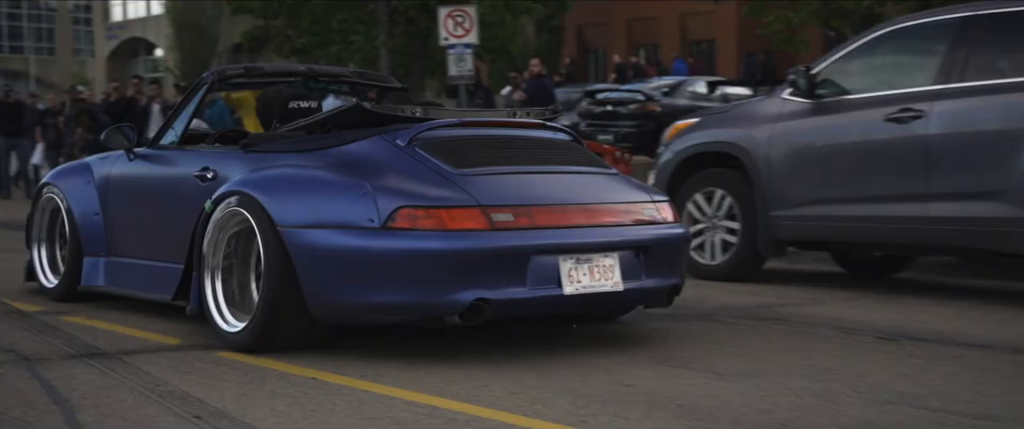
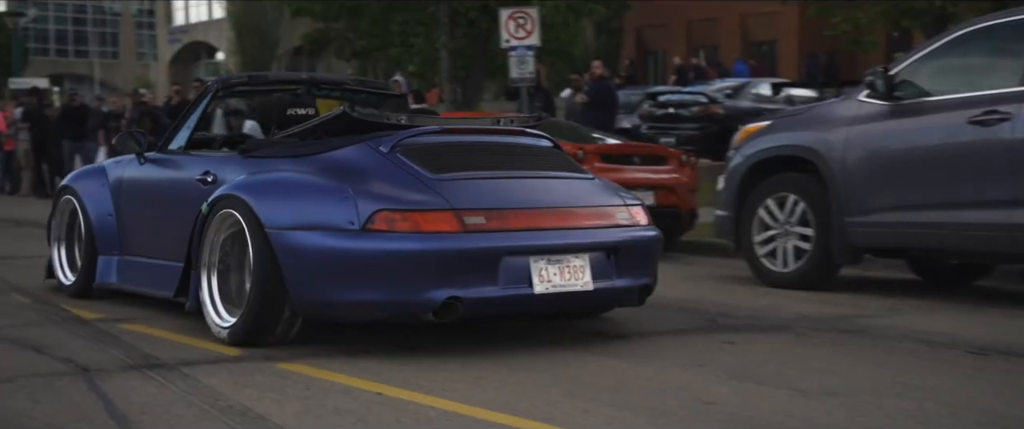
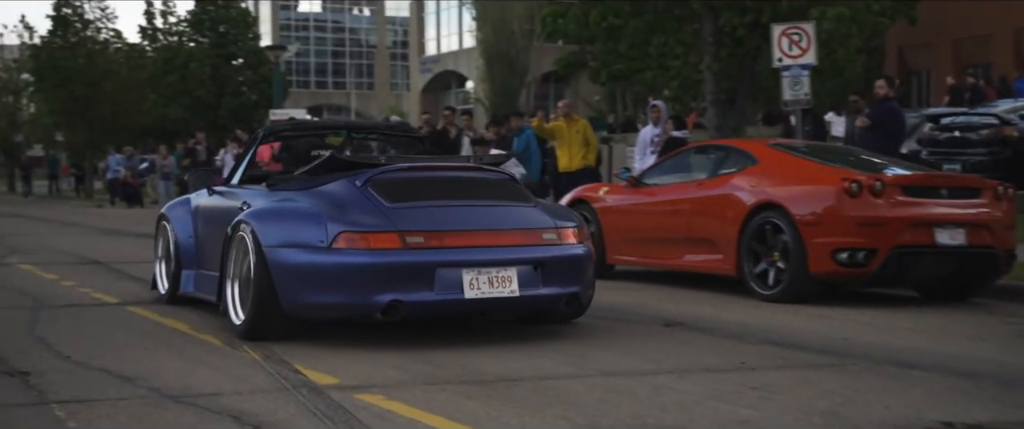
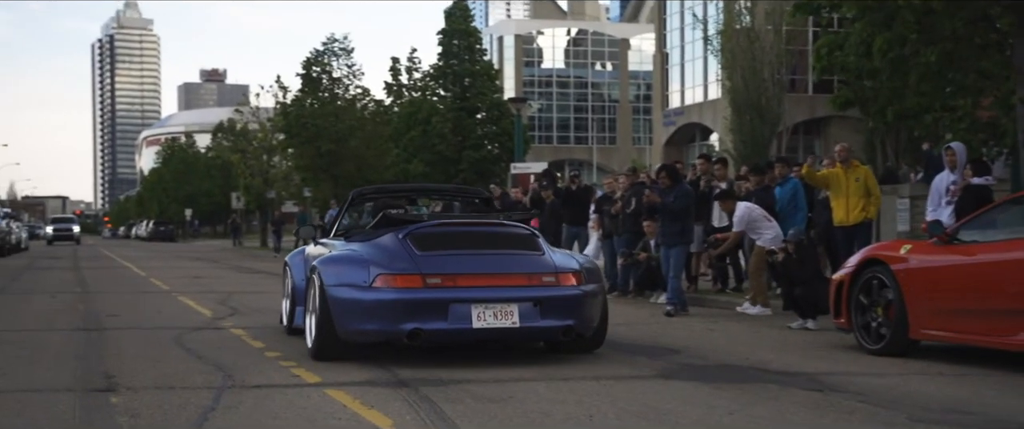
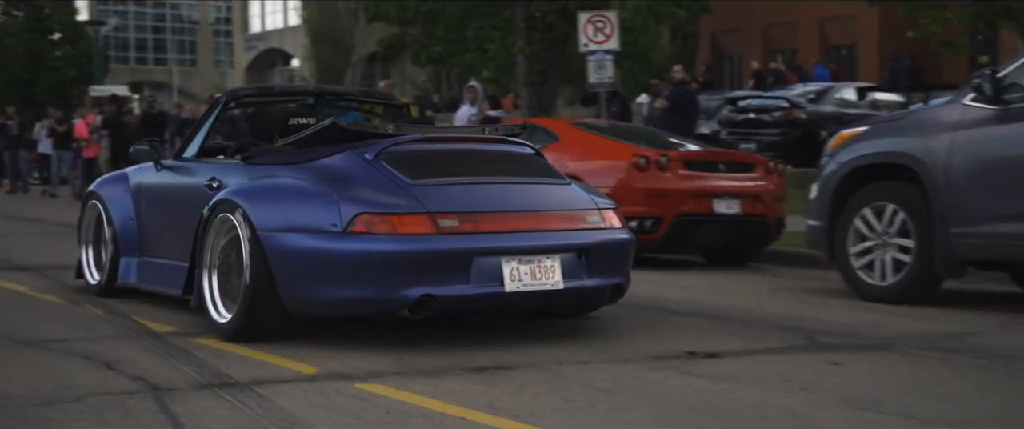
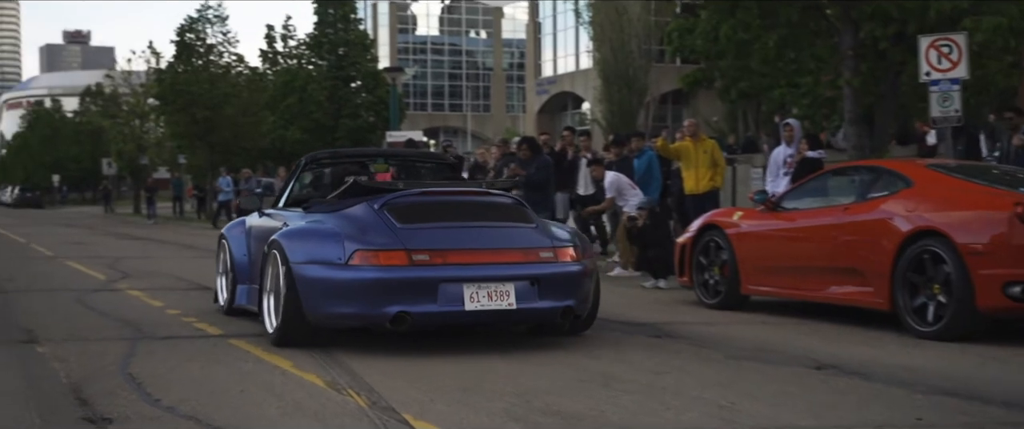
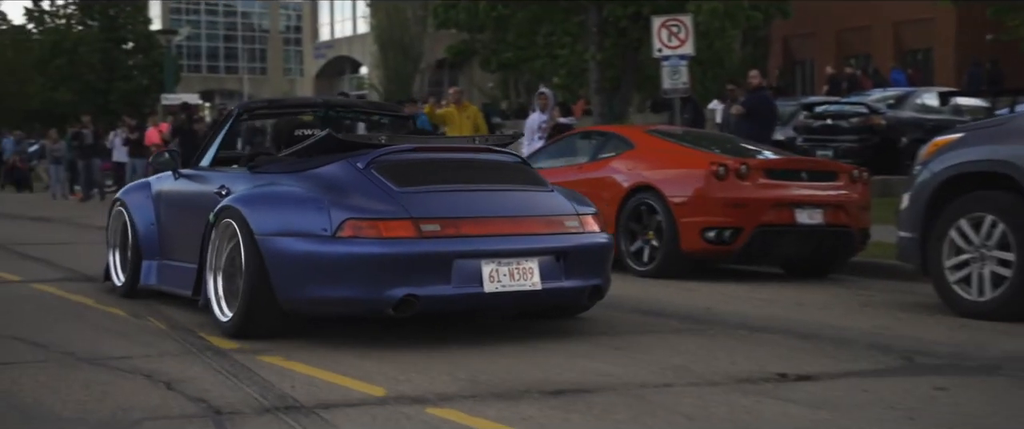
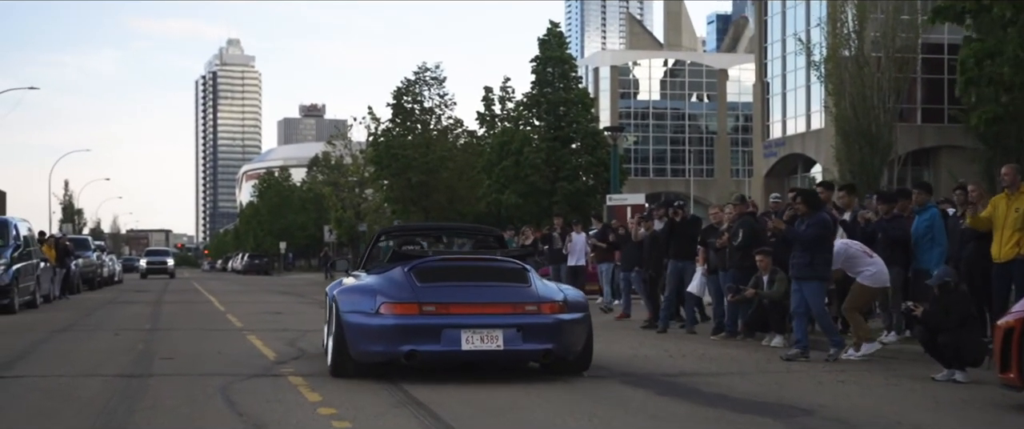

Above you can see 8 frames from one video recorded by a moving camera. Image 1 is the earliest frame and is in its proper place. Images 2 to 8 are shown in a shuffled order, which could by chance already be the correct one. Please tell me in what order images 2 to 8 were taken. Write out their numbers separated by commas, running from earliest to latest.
2, 5, 7, 3, 6, 4, 8
